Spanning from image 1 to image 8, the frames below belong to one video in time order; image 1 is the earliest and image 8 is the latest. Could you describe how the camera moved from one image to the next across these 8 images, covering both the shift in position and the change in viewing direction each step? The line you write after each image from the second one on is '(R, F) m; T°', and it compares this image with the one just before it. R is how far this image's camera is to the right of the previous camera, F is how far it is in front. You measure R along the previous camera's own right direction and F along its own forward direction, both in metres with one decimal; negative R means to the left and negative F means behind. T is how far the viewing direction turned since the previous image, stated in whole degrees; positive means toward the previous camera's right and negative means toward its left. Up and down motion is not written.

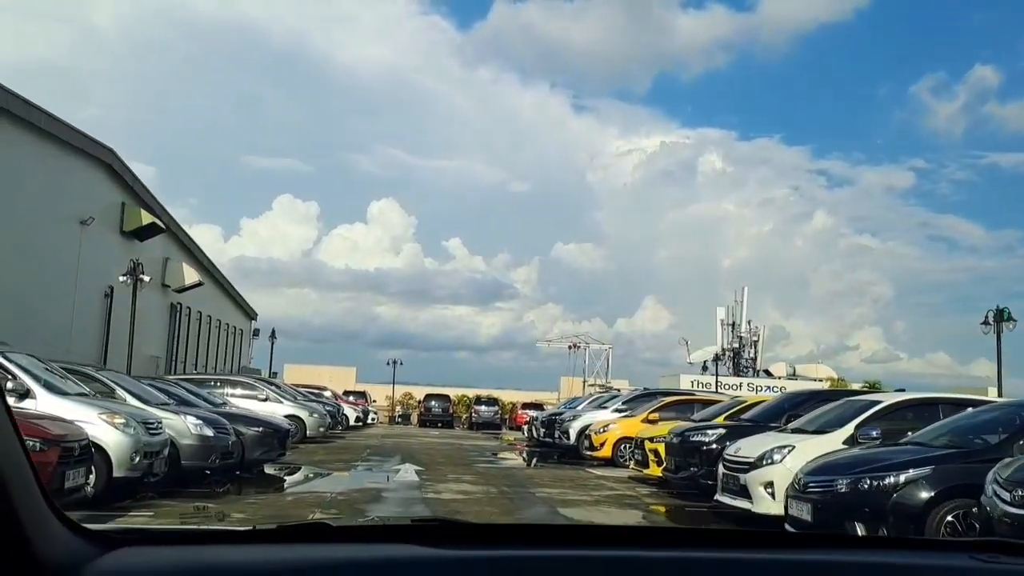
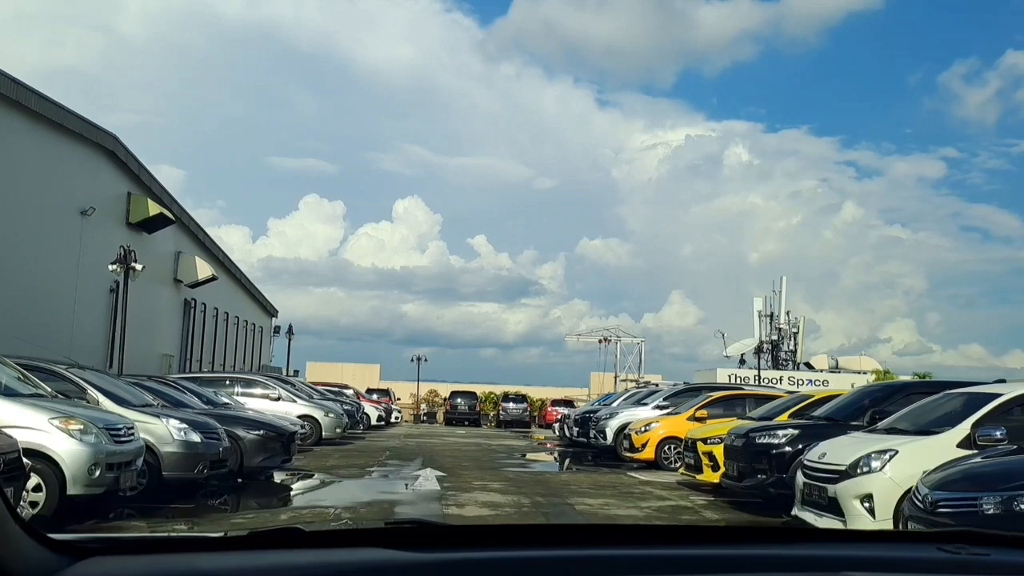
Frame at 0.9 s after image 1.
(-0.1, +1.8) m; -2°
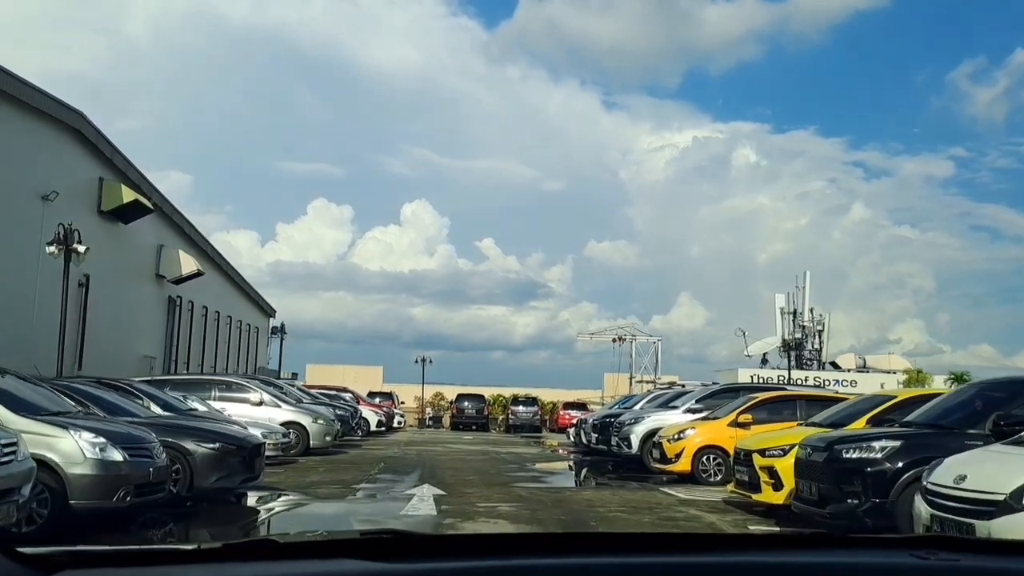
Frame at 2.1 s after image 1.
(0.0, +2.5) m; 0°
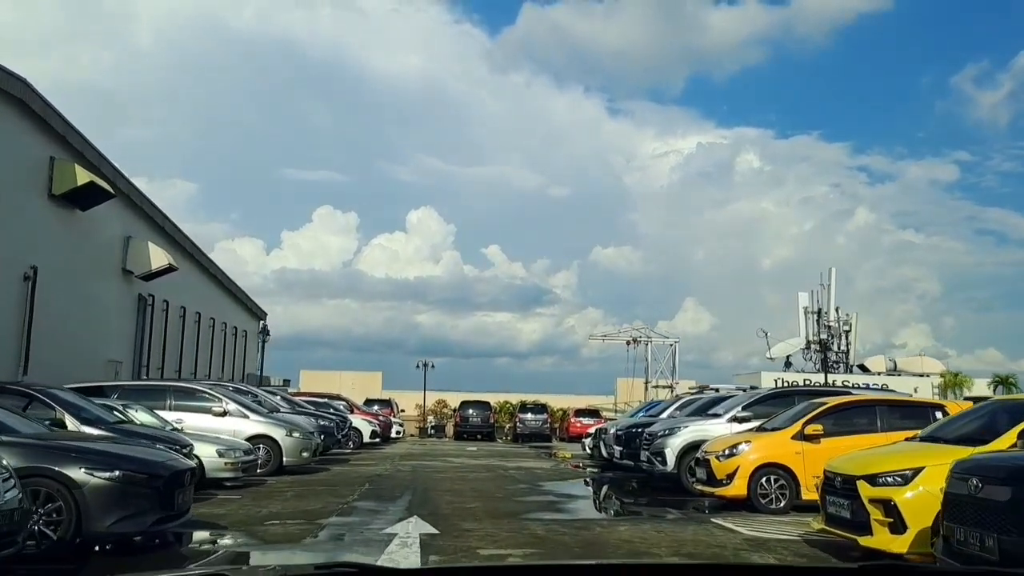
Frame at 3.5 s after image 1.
(-0.1, +2.9) m; 0°
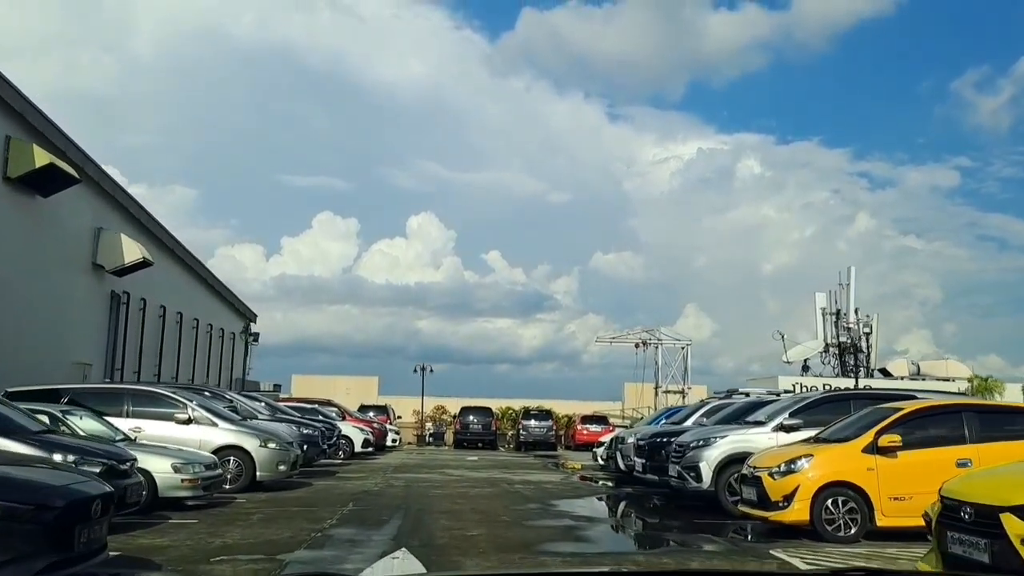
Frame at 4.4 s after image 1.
(-0.1, +2.1) m; 0°
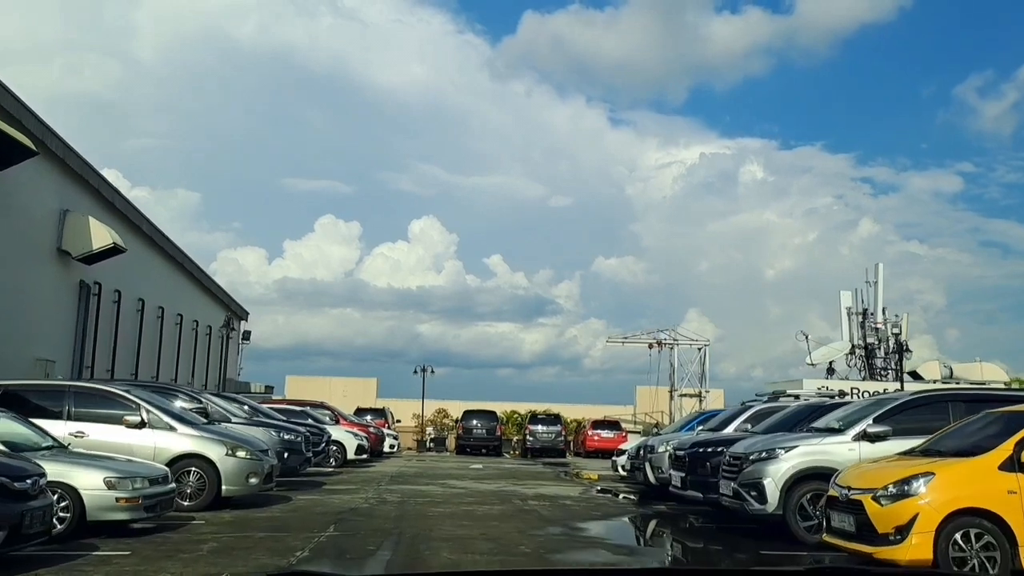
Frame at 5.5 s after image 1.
(-0.2, +2.4) m; 0°
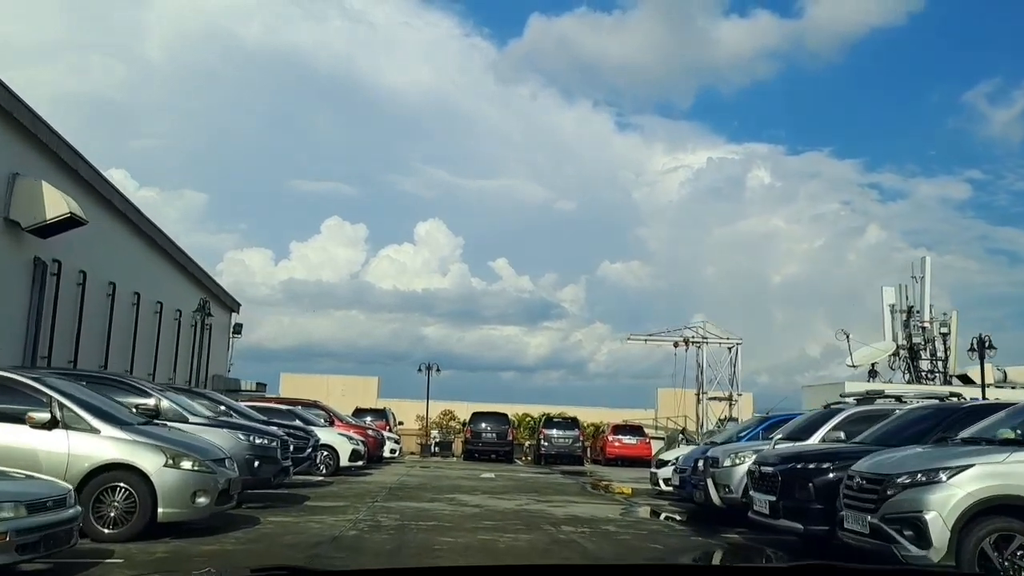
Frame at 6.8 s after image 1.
(-0.3, +3.1) m; 0°
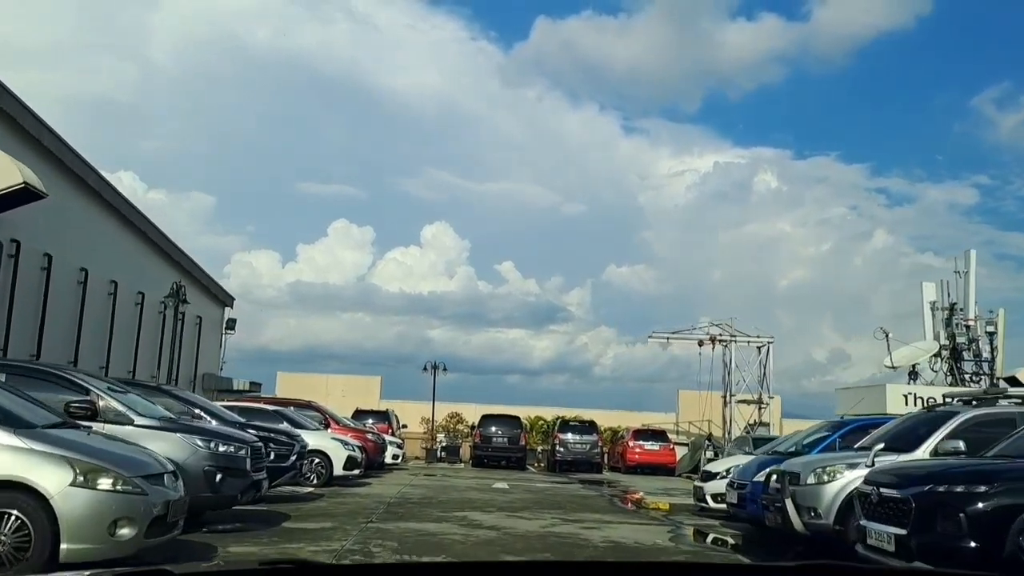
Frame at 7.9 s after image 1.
(-0.2, +2.5) m; 0°
